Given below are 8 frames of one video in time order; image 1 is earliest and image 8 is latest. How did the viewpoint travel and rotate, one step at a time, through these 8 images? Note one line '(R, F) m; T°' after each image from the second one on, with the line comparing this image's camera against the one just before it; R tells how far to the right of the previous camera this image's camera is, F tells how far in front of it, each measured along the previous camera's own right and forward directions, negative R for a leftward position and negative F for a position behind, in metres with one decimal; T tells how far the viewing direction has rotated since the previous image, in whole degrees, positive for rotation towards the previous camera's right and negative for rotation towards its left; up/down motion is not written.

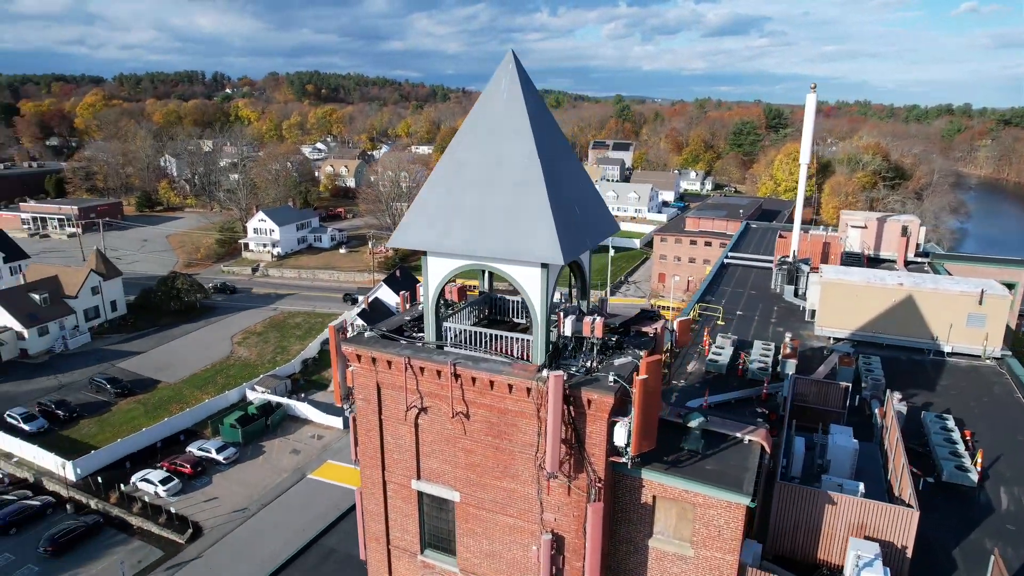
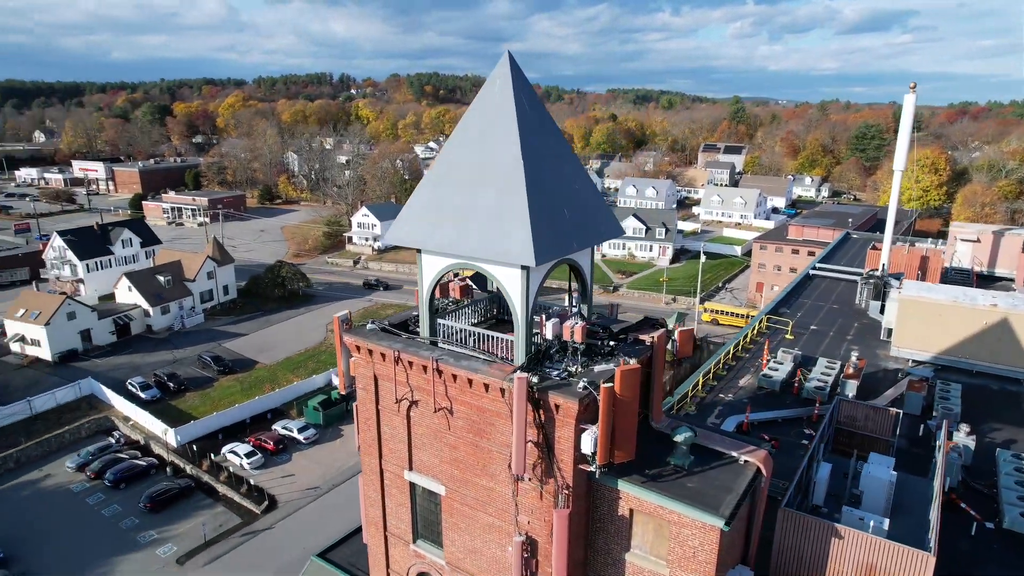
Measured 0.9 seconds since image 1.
(+1.4, +0.1) m; -9°
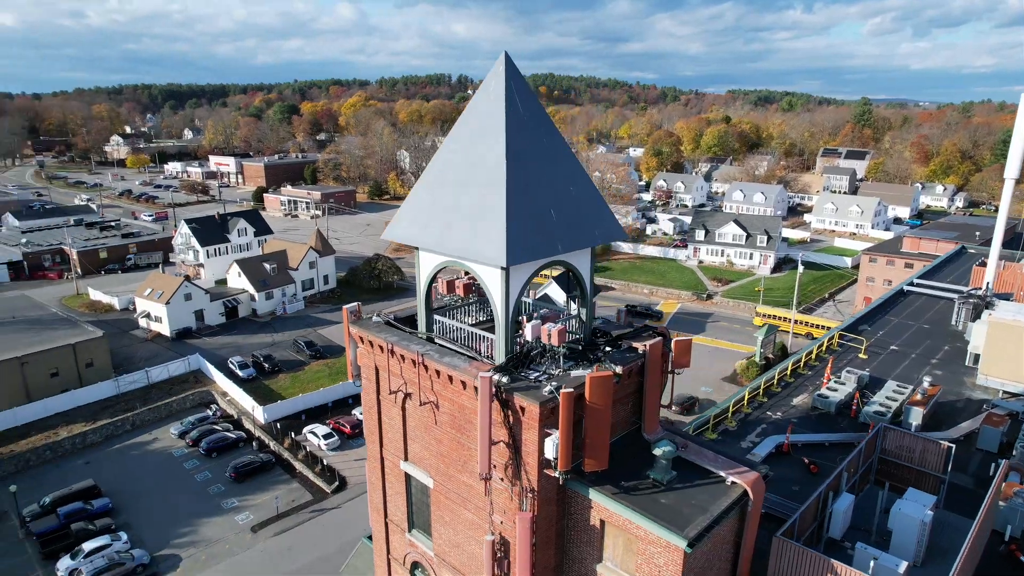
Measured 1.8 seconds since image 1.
(+1.4, +0.1) m; -9°
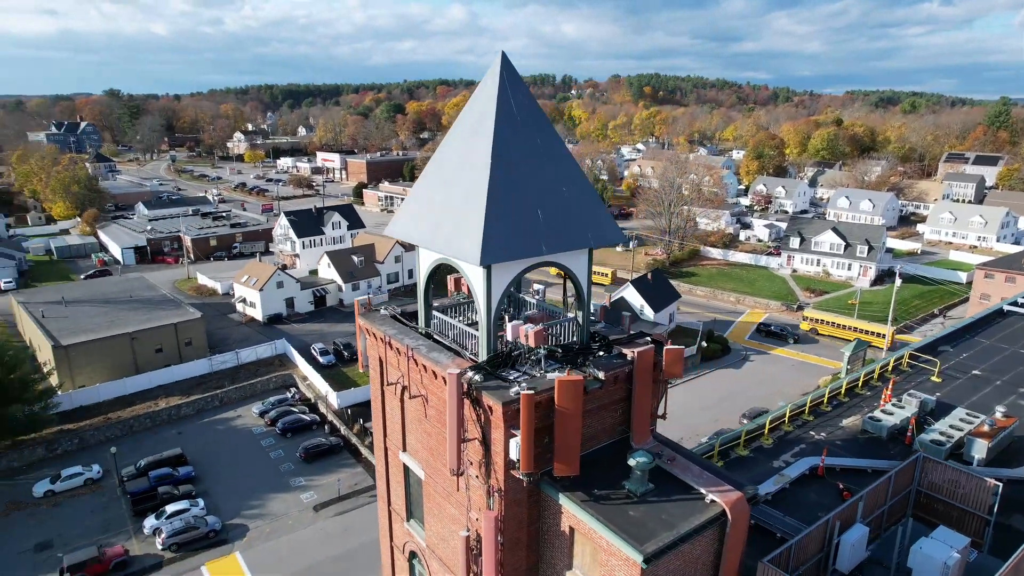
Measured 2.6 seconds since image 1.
(+1.3, +0.1) m; -9°
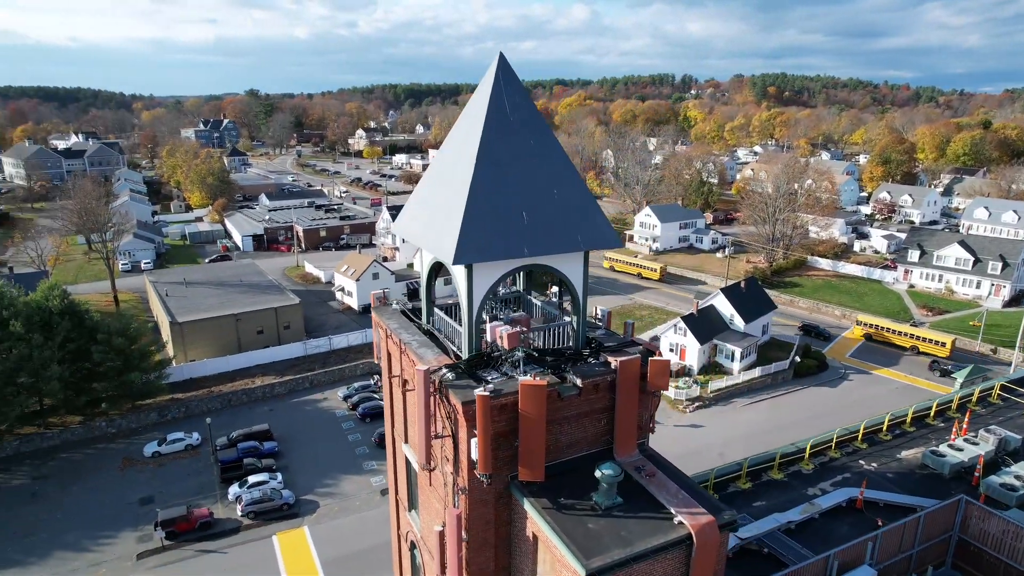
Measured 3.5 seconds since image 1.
(+1.4, +0.1) m; -10°
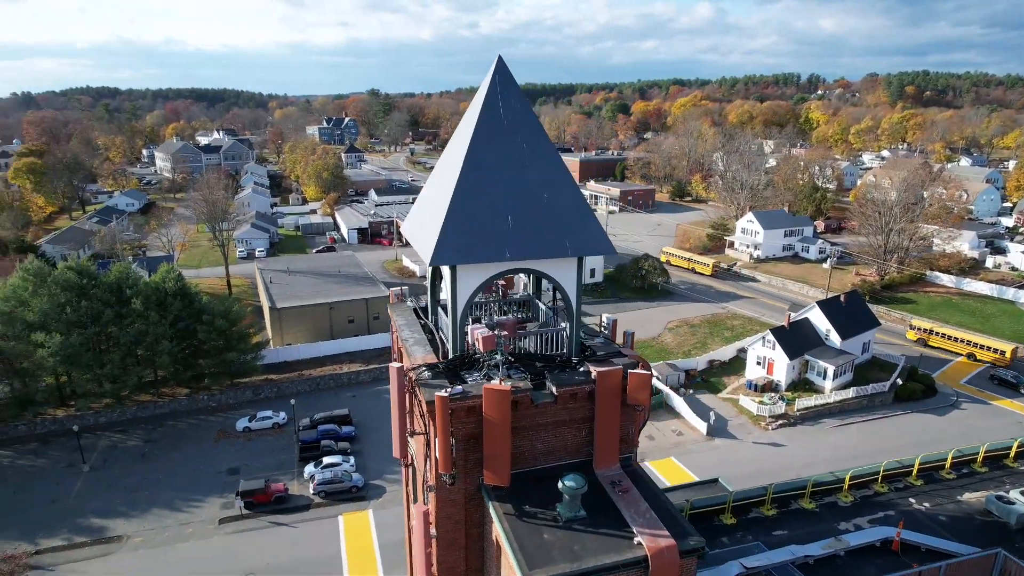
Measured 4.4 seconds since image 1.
(+1.4, +0.1) m; -9°
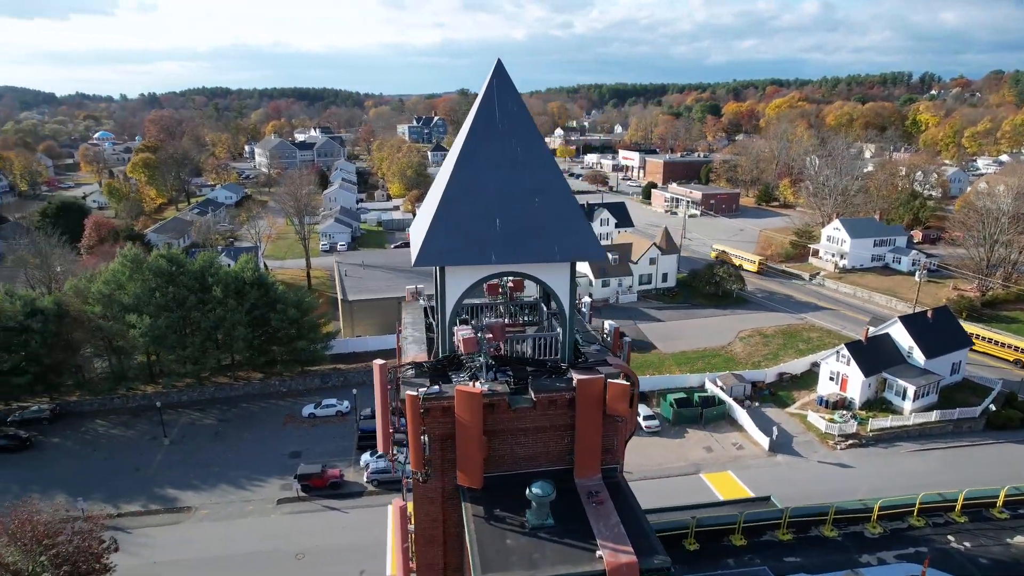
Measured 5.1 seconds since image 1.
(+1.1, +0.1) m; -7°
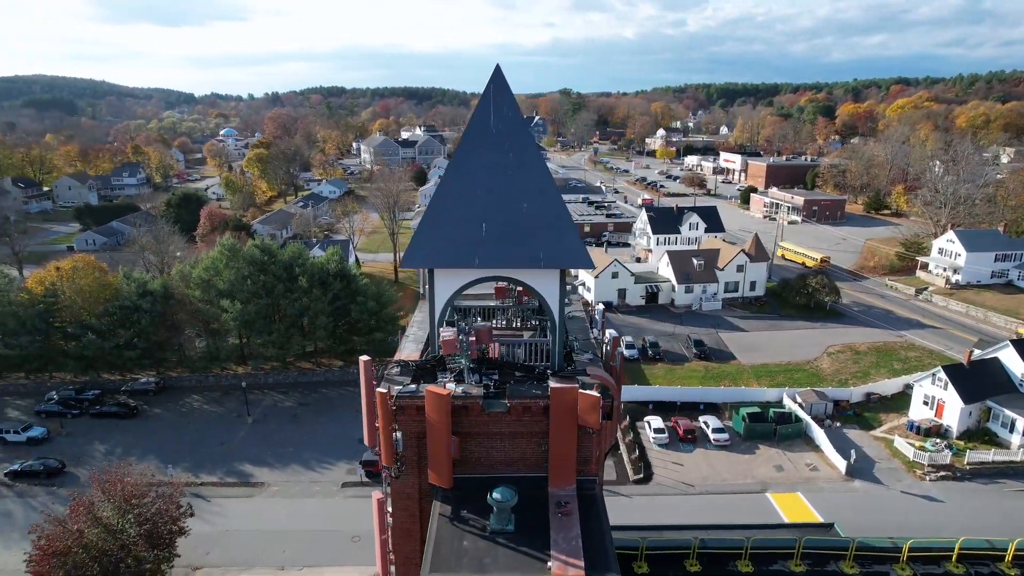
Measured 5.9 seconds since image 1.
(+1.3, +0.1) m; -9°
